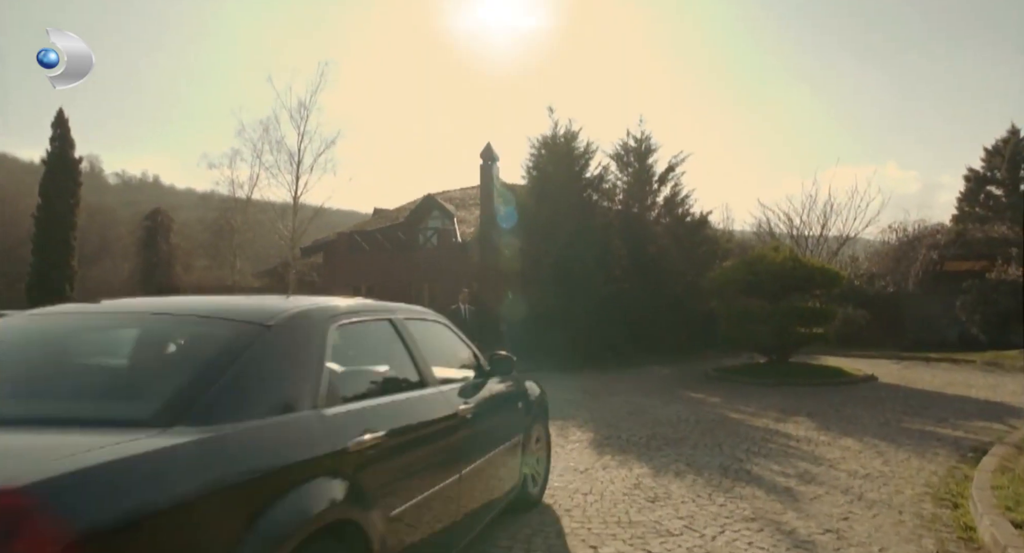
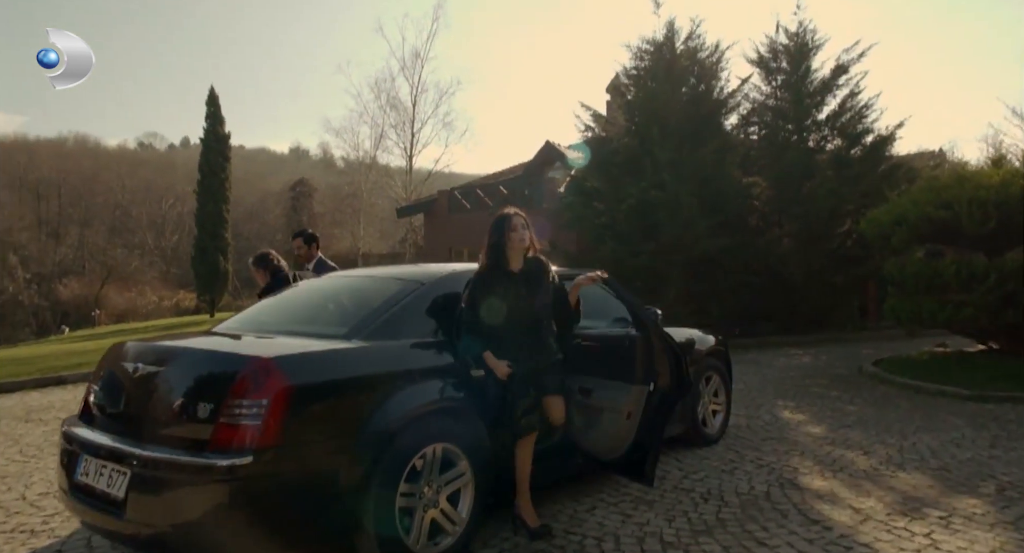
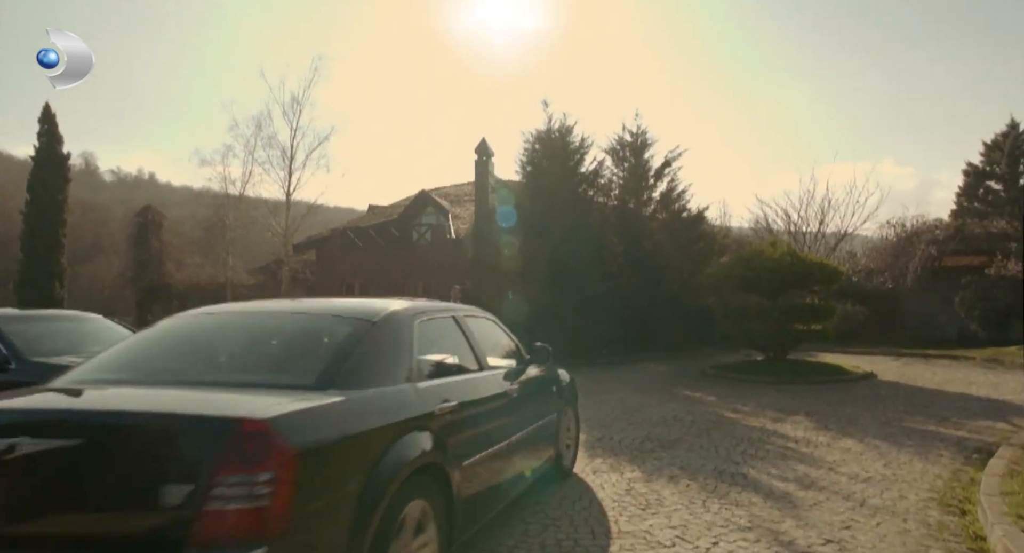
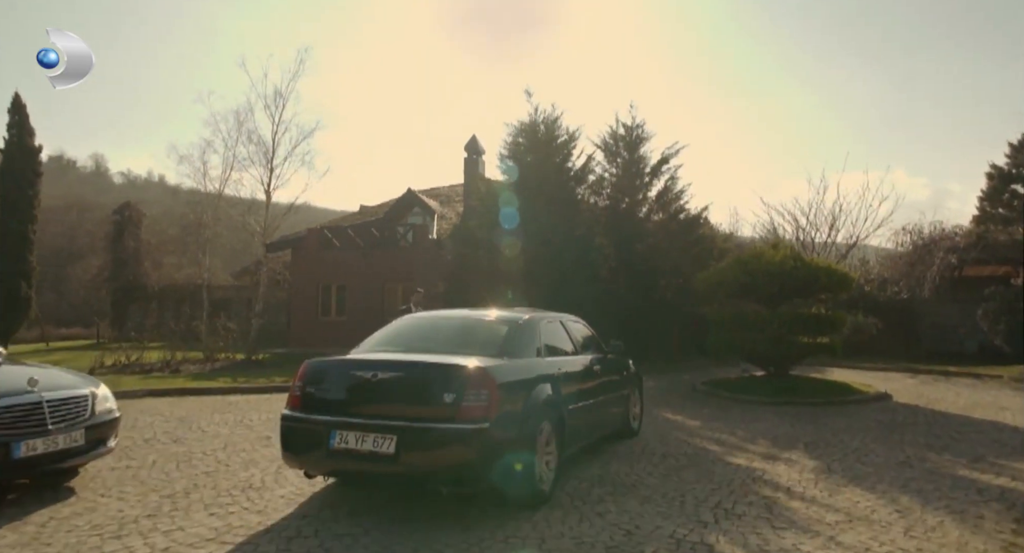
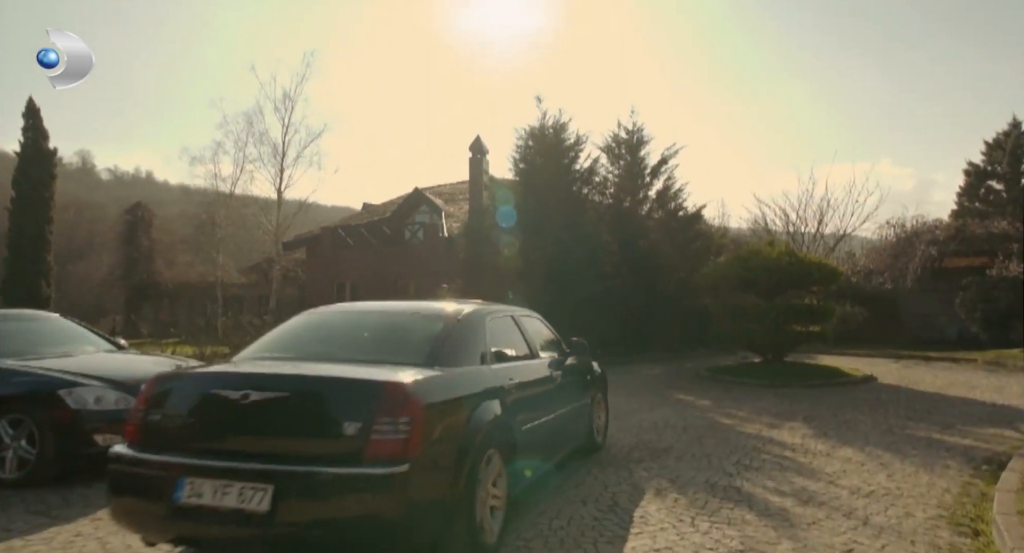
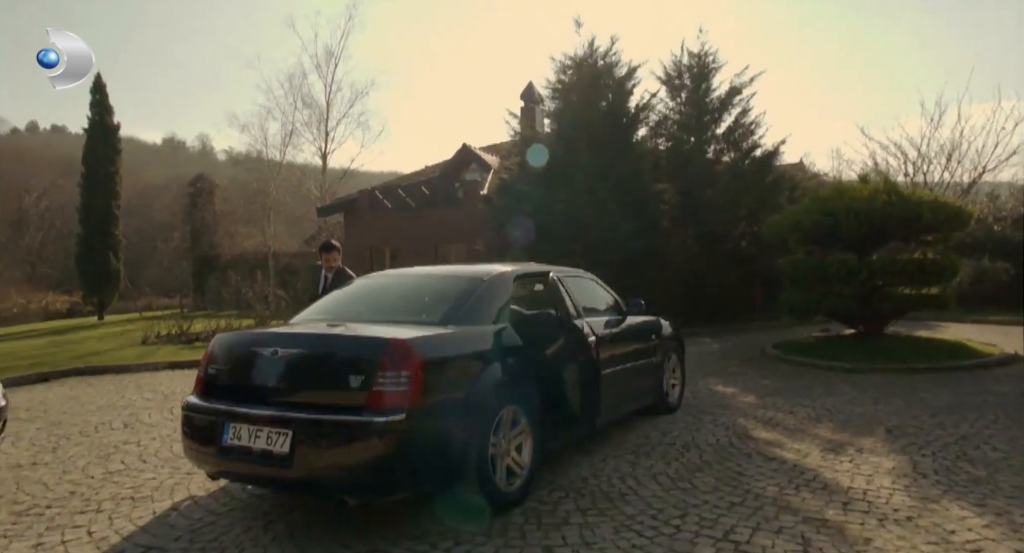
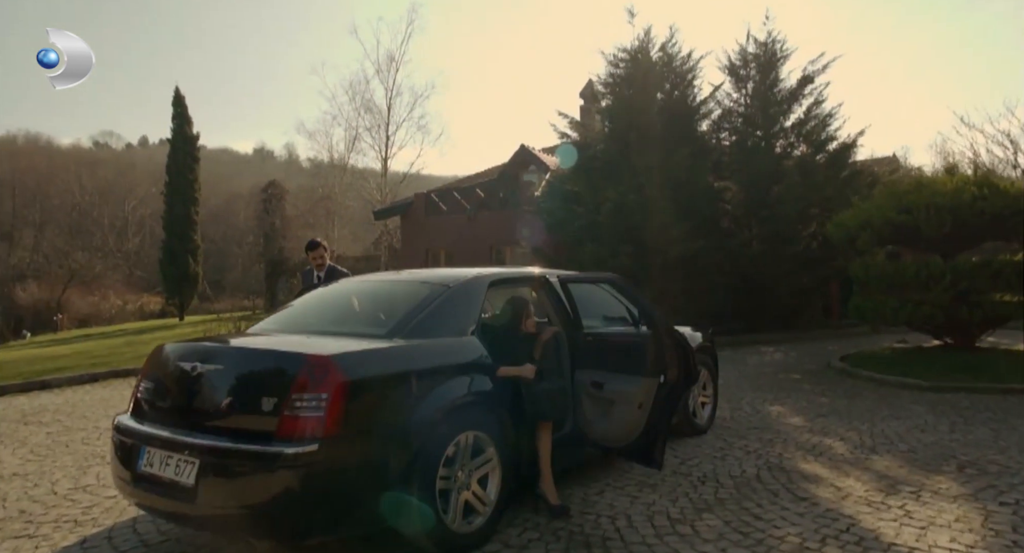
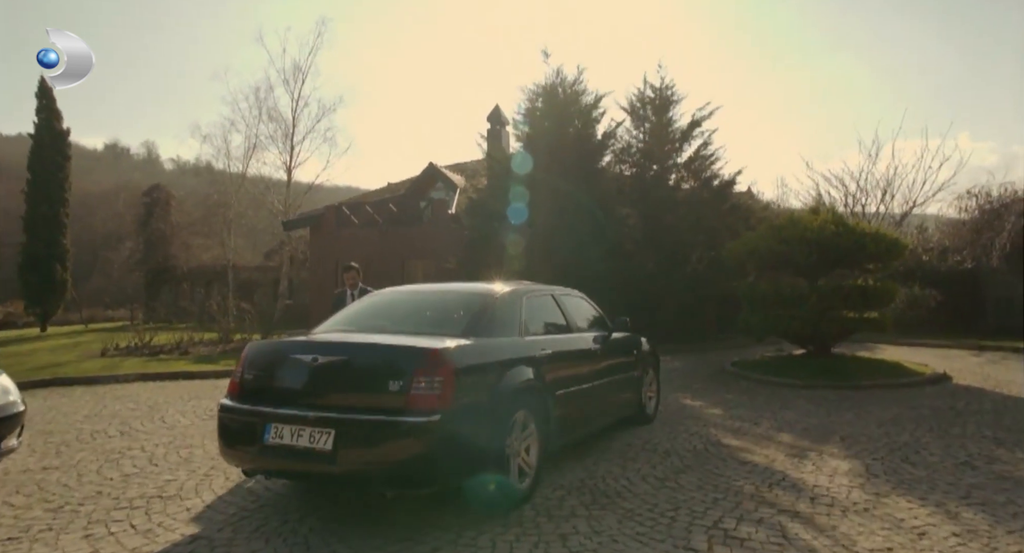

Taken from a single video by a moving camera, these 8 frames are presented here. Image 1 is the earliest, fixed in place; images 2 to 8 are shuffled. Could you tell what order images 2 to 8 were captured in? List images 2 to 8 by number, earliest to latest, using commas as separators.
3, 5, 4, 8, 6, 7, 2
